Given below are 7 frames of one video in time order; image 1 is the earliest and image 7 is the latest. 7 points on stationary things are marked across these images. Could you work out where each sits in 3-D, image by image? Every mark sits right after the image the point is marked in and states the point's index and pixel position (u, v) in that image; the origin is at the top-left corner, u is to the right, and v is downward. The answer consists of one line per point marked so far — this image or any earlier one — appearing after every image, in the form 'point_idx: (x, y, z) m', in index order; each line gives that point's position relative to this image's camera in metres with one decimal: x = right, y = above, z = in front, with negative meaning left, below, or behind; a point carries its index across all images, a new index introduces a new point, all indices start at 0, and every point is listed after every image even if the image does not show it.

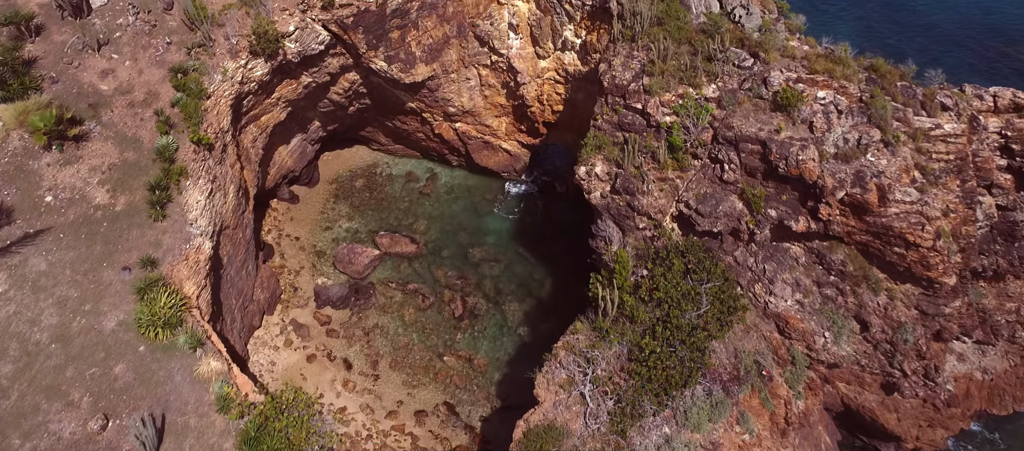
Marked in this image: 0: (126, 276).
0: (-12.6, -1.7, +19.8) m
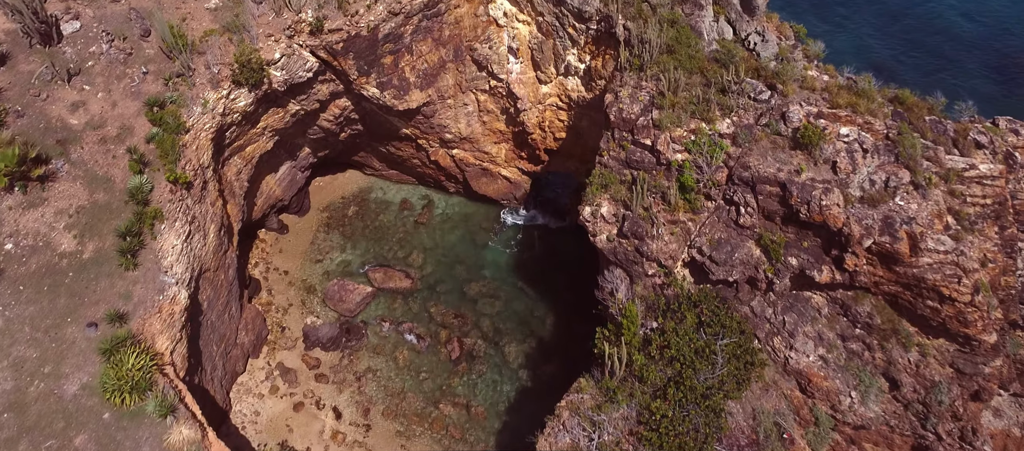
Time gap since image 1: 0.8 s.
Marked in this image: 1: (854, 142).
0: (-12.7, -3.3, +18.3) m
1: (+11.2, +2.7, +19.9) m
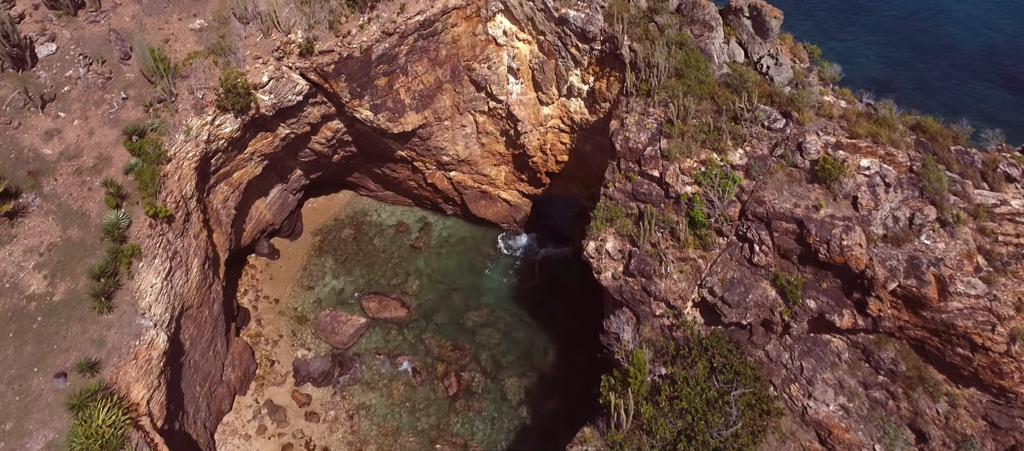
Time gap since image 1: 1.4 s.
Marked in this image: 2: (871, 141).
0: (-12.7, -4.5, +17.1) m
1: (+11.2, +1.5, +18.7) m
2: (+11.5, +2.7, +19.5) m
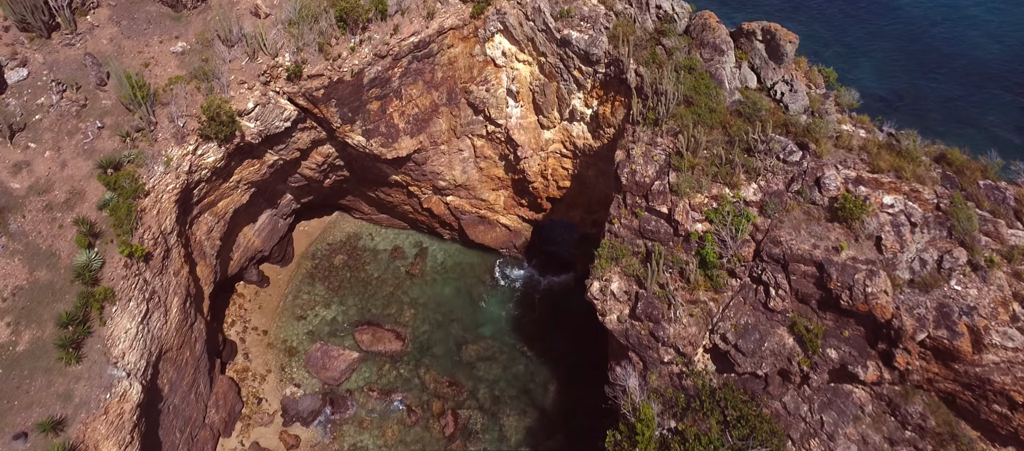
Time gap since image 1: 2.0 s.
0: (-12.7, -5.7, +15.8) m
1: (+11.2, +0.3, +17.4) m
2: (+11.5, +1.5, +18.3) m
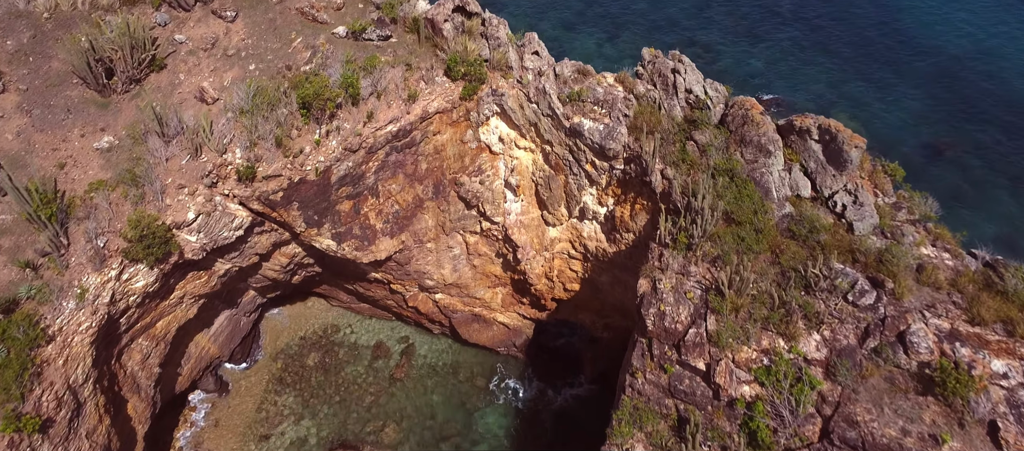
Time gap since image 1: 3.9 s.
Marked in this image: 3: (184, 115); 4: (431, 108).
0: (-12.8, -9.6, +11.7) m
1: (+11.1, -3.6, +13.3) m
2: (+11.4, -2.5, +14.2) m
3: (-10.1, +3.4, +18.7) m
4: (-2.6, +3.8, +19.5) m
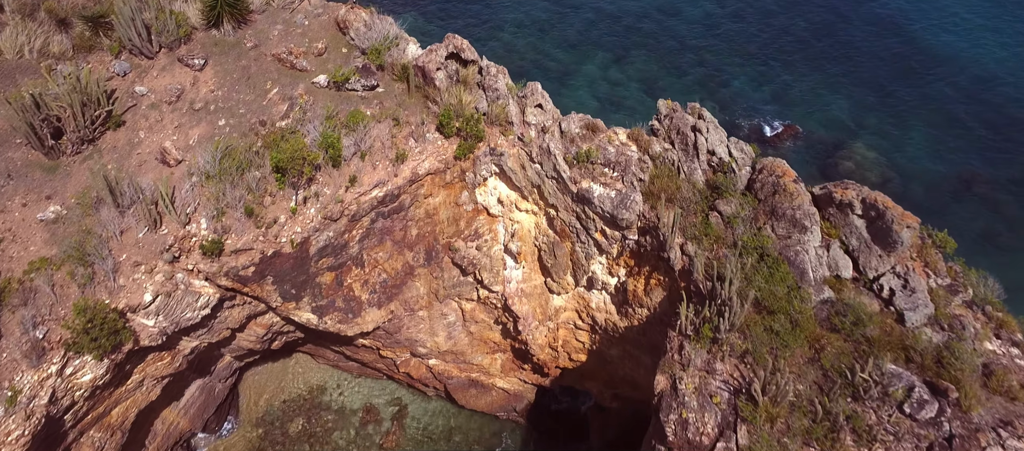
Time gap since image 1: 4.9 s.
0: (-12.8, -11.7, +9.5) m
1: (+11.1, -5.8, +11.1) m
2: (+11.4, -4.6, +12.0) m
3: (-10.0, +1.2, +16.5) m
4: (-2.6, +1.6, +17.4) m
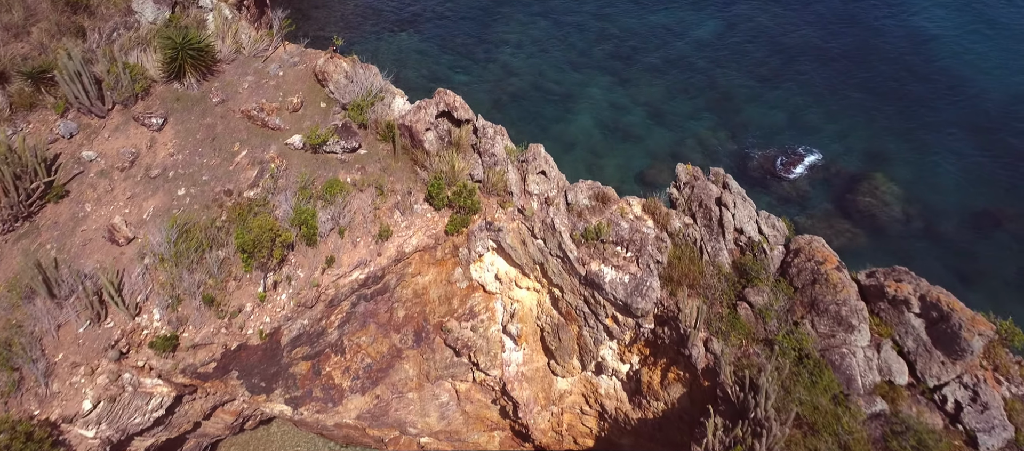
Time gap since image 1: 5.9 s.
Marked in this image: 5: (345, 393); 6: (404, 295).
0: (-12.8, -13.8, +7.2) m
1: (+11.1, -7.9, +9.0) m
2: (+11.4, -6.7, +9.9) m
3: (-10.0, -0.9, +14.4) m
4: (-2.6, -0.5, +15.3) m
5: (-4.6, -4.6, +16.6) m
6: (-2.9, -1.8, +16.1) m
